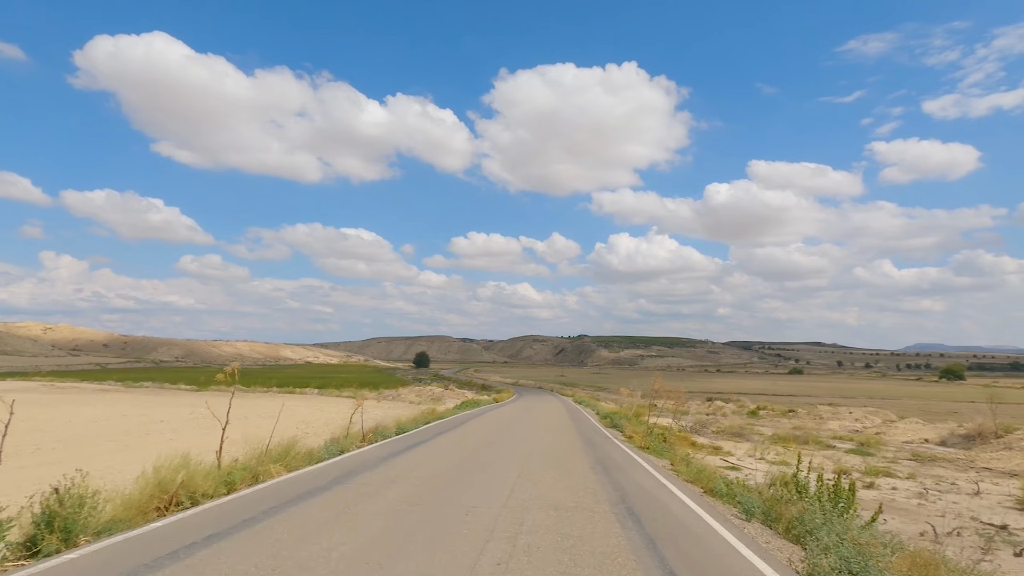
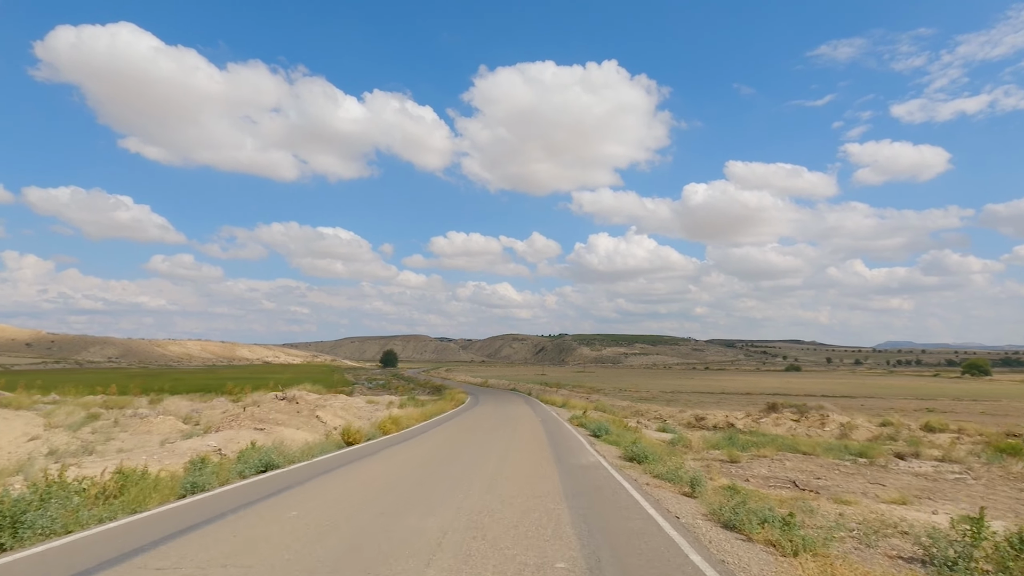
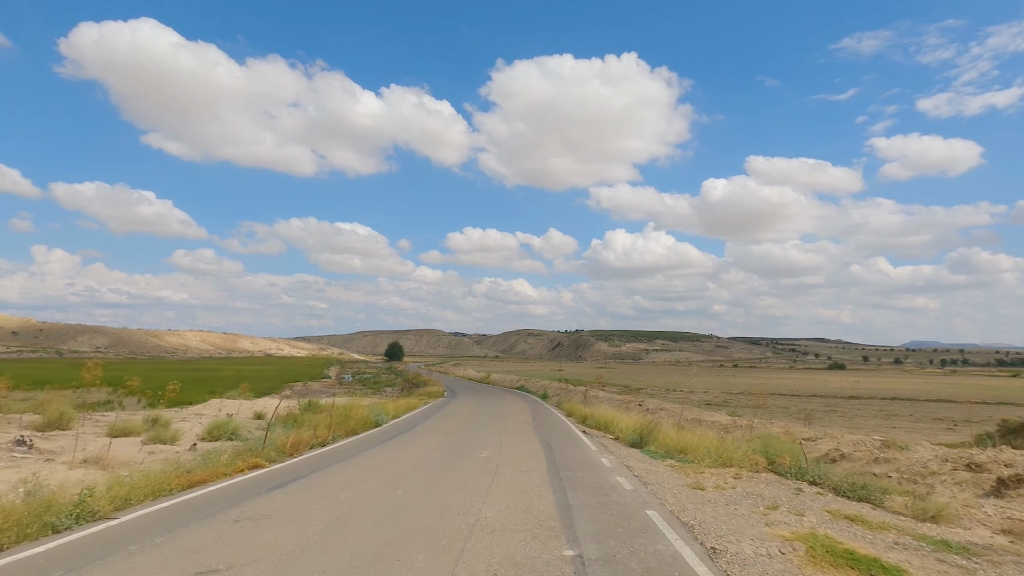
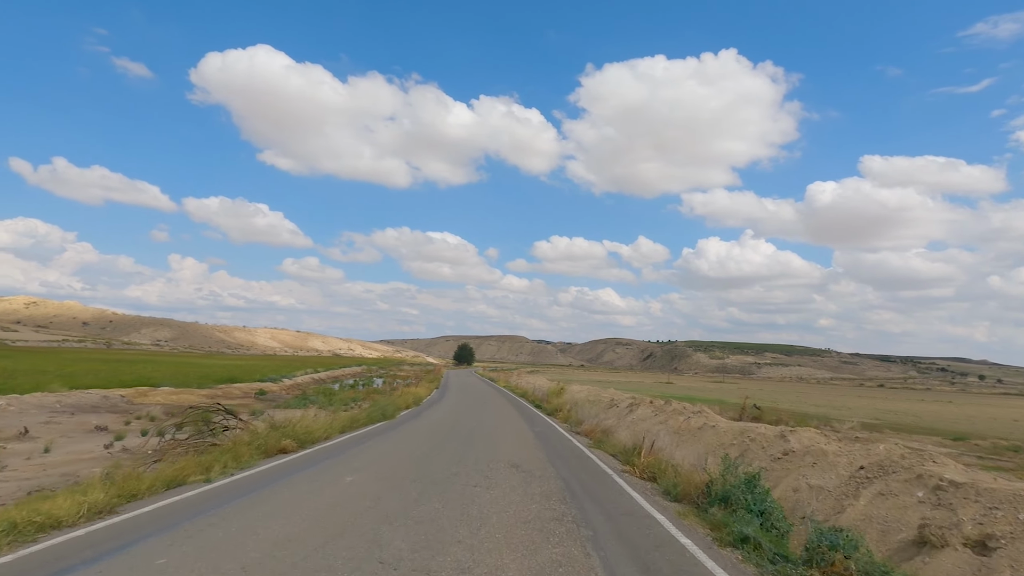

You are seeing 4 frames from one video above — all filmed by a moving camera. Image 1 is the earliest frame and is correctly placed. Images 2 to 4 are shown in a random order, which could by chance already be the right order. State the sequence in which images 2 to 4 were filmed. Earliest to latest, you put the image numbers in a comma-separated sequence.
2, 3, 4
